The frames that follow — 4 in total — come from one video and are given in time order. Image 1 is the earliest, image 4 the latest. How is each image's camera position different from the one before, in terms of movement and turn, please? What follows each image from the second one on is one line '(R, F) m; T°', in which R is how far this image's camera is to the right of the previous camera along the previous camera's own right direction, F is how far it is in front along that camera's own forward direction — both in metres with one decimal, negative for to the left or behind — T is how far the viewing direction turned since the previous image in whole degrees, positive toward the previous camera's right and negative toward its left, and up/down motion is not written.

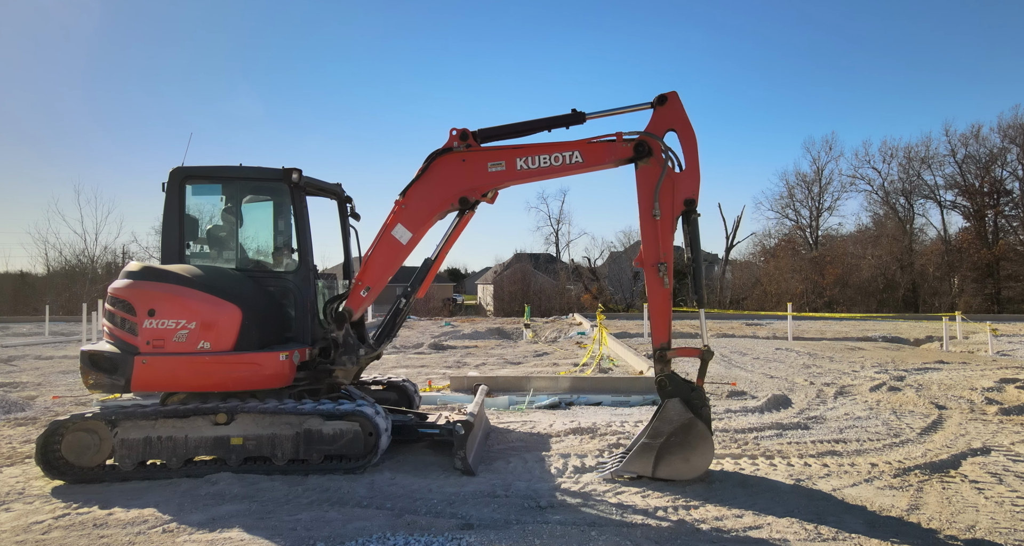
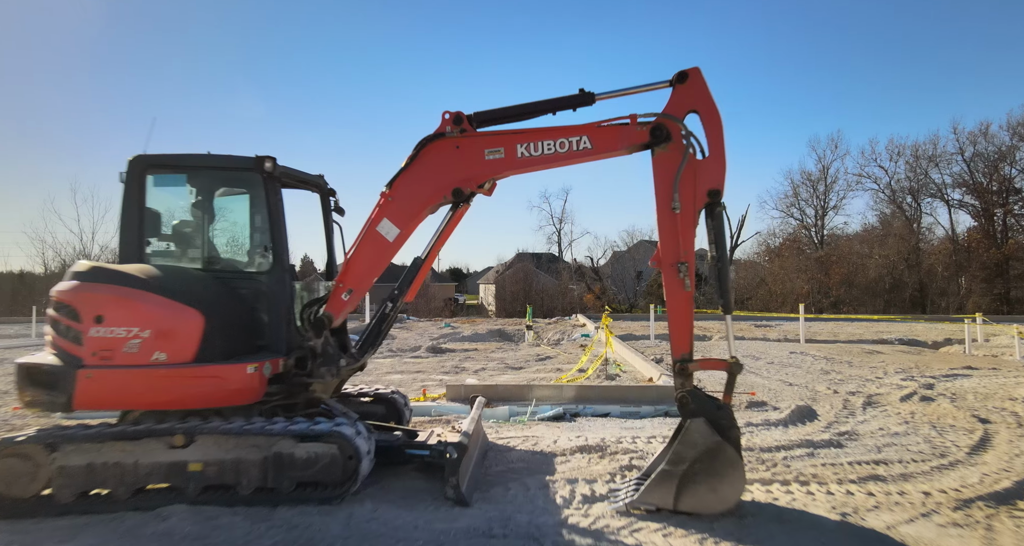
(0.0, +0.6) m; 0°
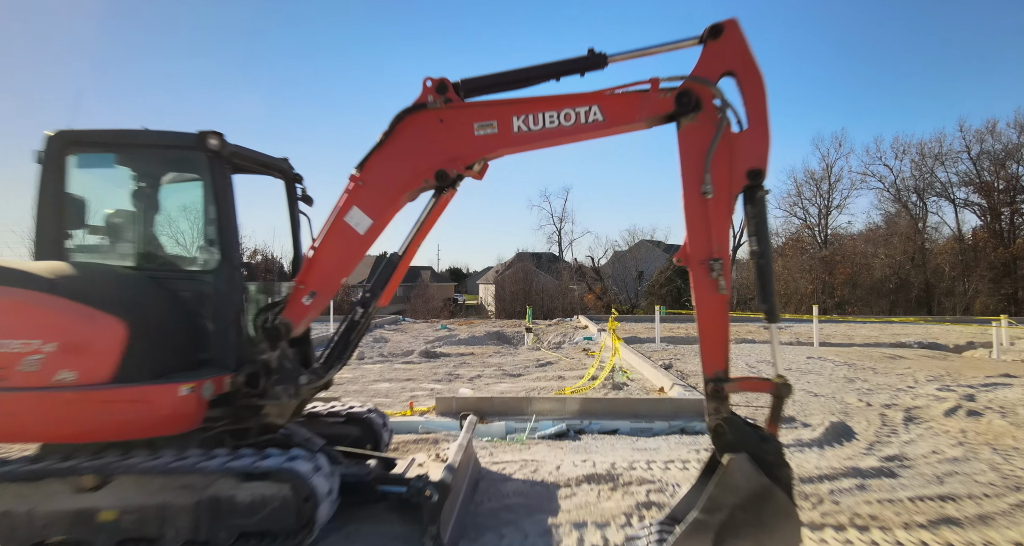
(0.0, +0.8) m; 0°
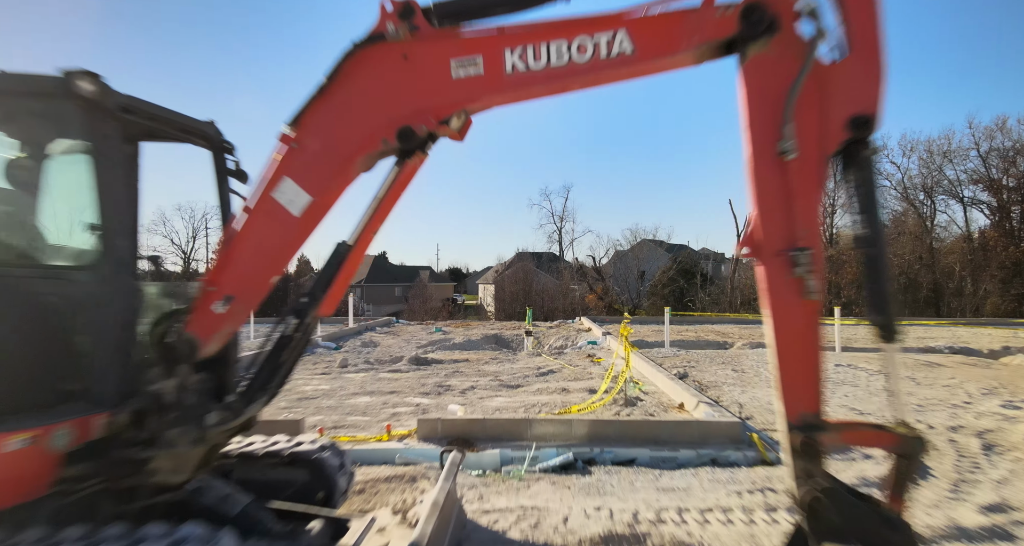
(0.0, +1.2) m; 0°
